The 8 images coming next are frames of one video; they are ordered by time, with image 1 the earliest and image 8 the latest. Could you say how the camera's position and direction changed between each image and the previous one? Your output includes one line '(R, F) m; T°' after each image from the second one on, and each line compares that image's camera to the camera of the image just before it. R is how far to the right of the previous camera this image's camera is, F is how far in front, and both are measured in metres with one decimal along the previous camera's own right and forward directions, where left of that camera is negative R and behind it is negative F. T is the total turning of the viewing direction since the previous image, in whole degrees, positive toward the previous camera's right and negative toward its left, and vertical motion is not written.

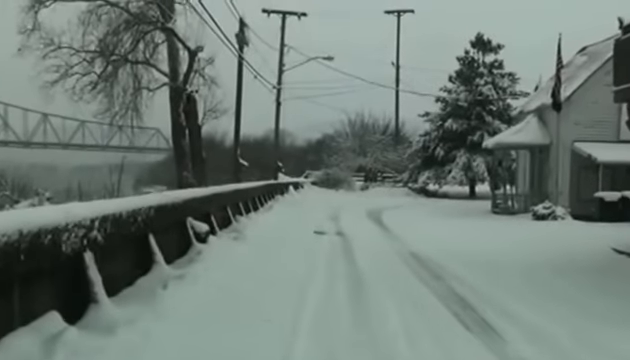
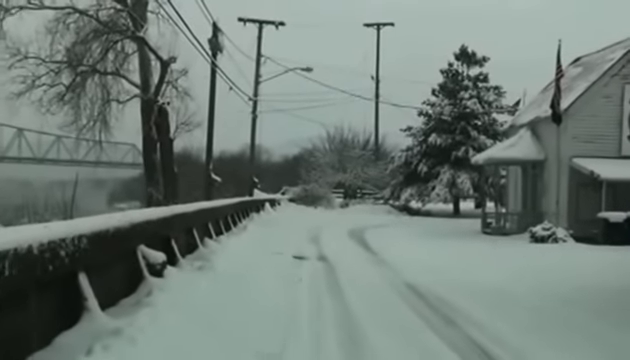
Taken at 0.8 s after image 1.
(-0.1, +2.3) m; +2°
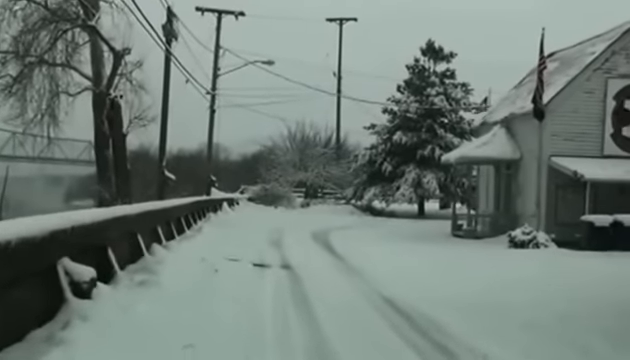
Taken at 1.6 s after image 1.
(-0.1, +2.0) m; +3°
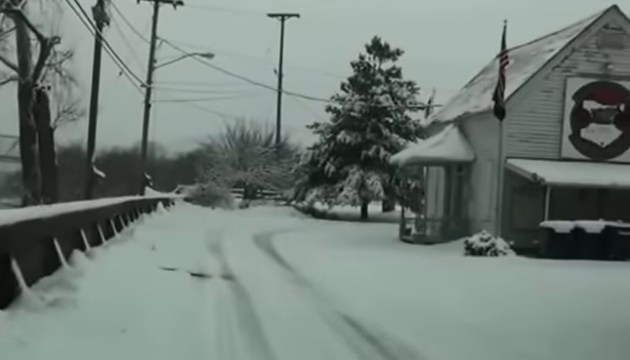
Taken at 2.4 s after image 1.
(-0.2, +1.8) m; +4°
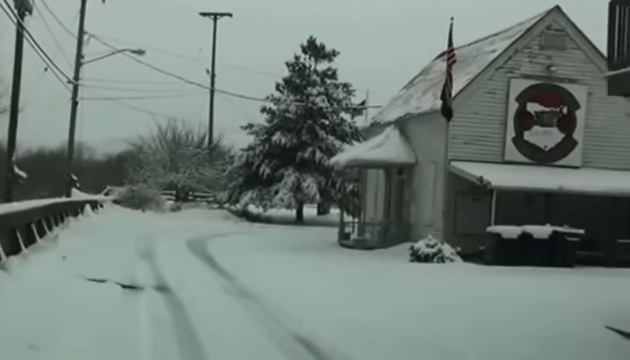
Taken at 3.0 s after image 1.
(-0.2, +1.1) m; +4°
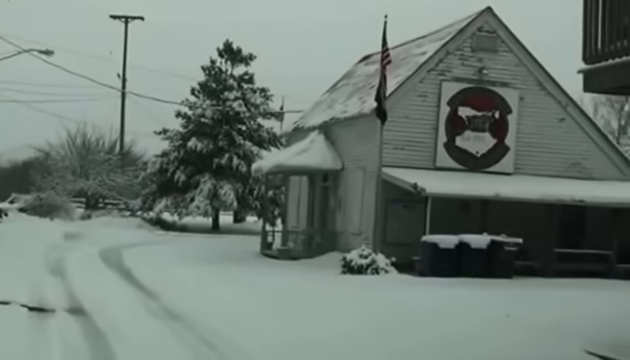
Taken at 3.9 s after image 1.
(-0.3, +1.4) m; +6°
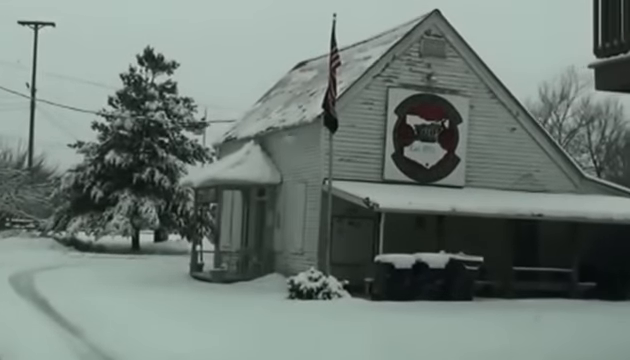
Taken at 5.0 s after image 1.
(-0.7, +2.1) m; +6°
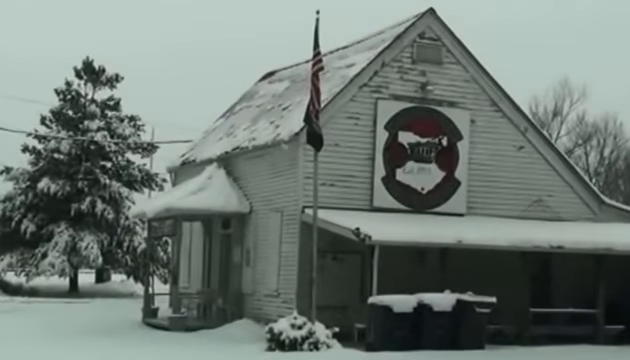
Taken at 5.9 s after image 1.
(-0.9, +3.6) m; +4°
